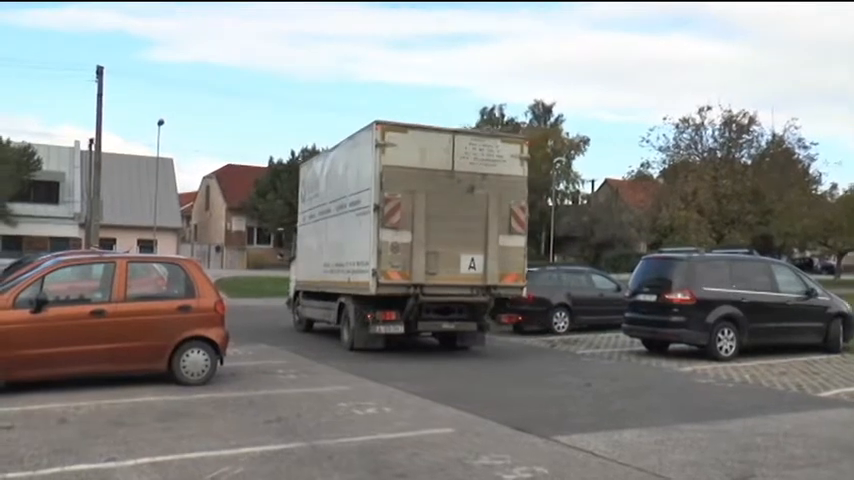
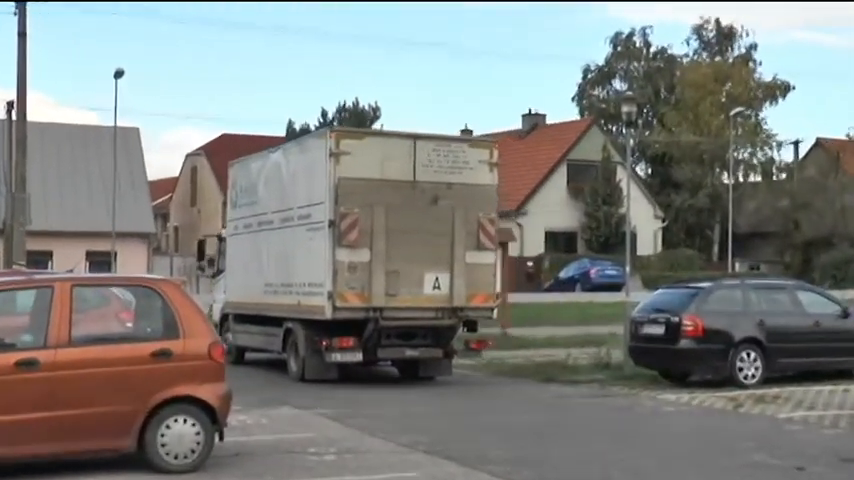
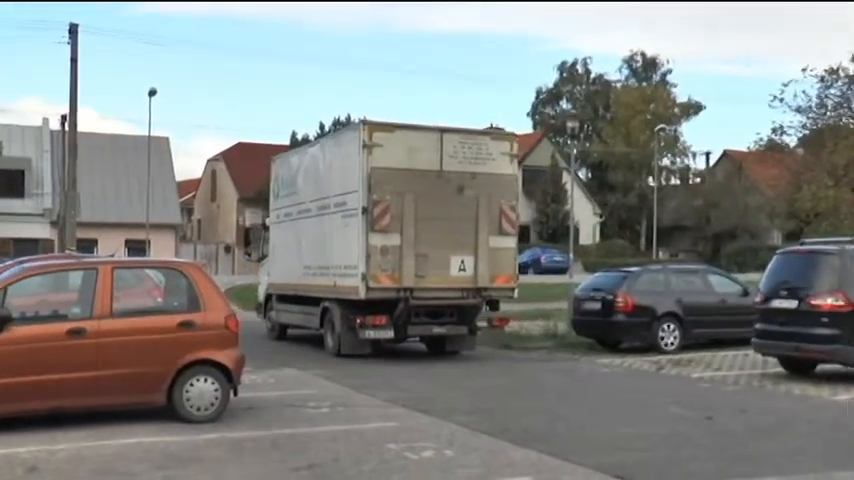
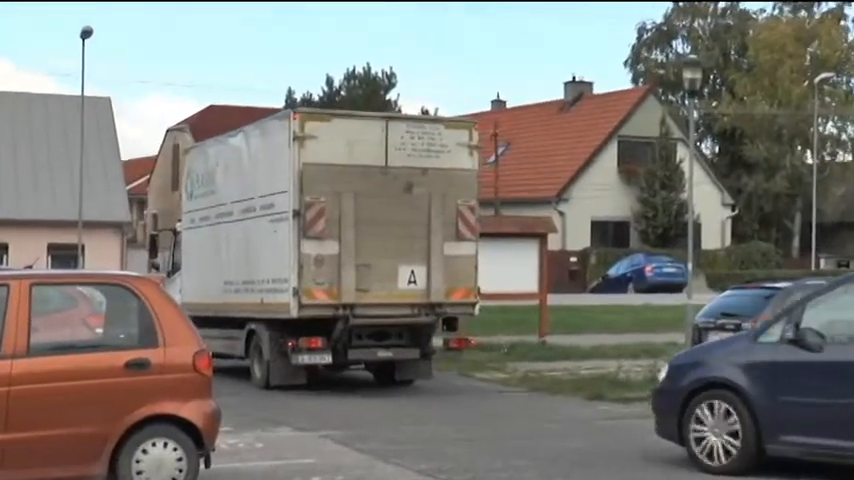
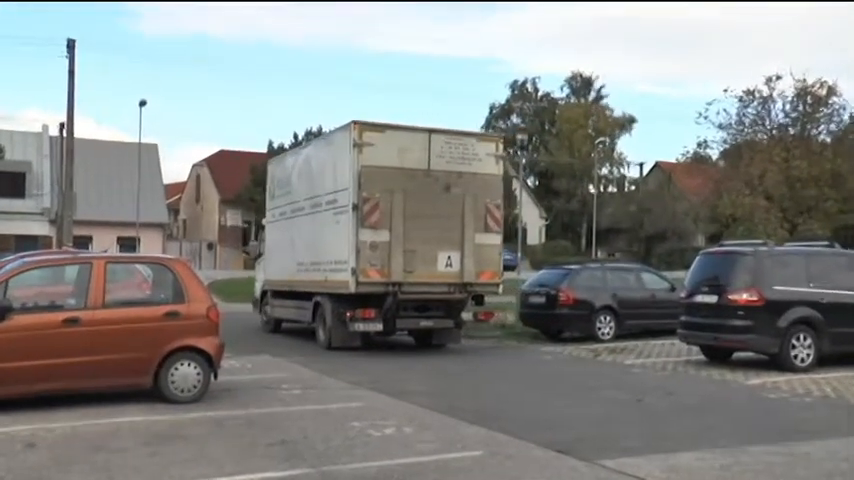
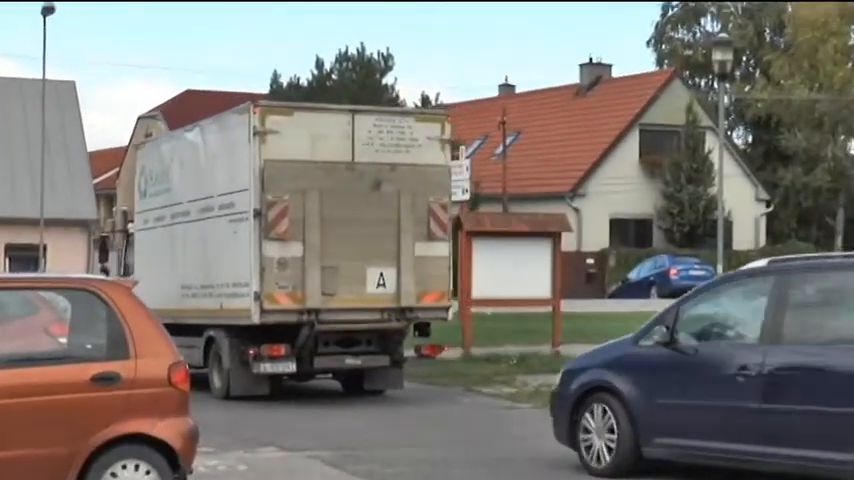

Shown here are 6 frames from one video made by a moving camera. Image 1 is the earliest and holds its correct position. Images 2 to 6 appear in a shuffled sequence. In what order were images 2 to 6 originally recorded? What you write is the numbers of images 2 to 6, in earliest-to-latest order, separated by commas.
5, 3, 2, 4, 6
